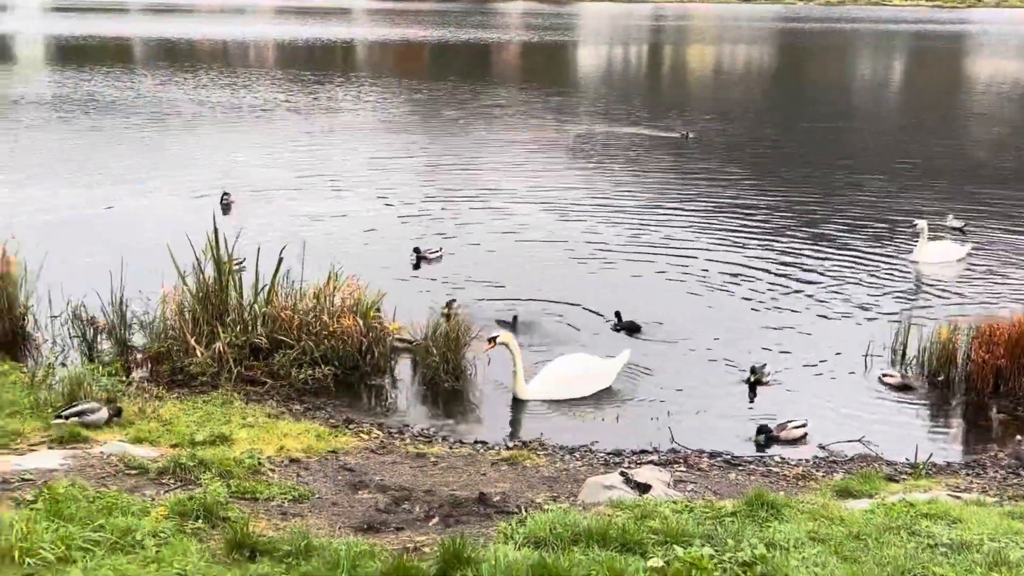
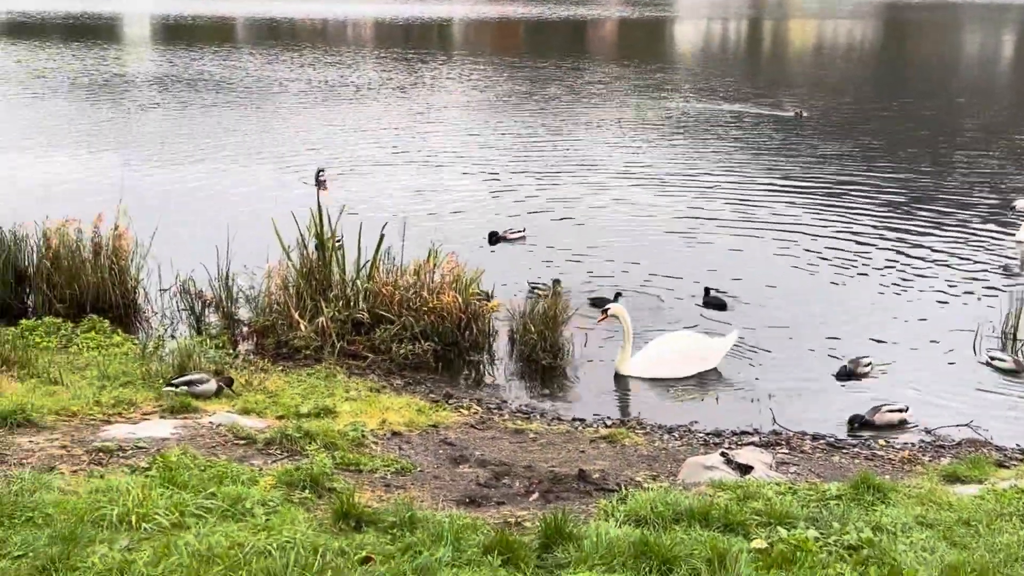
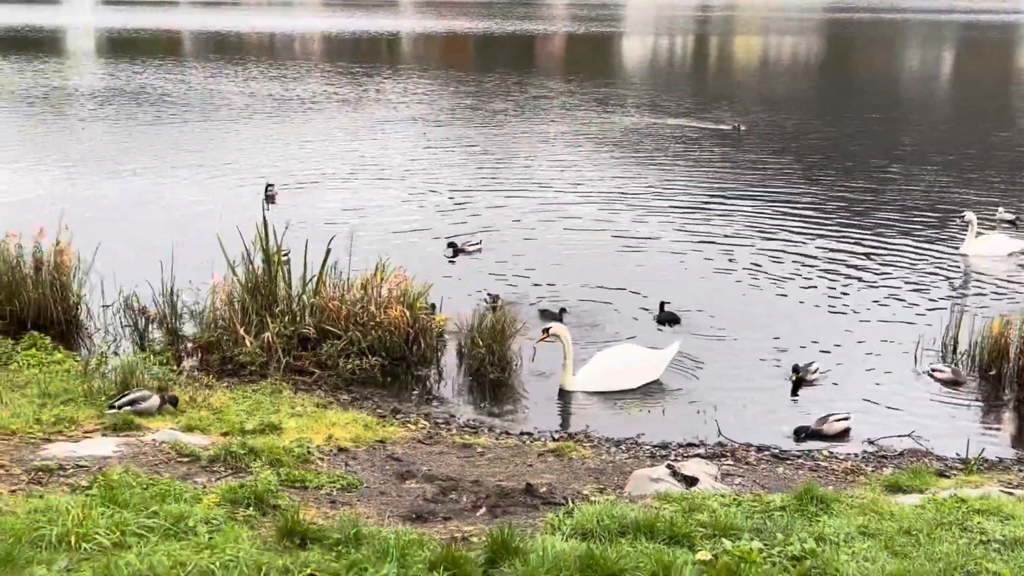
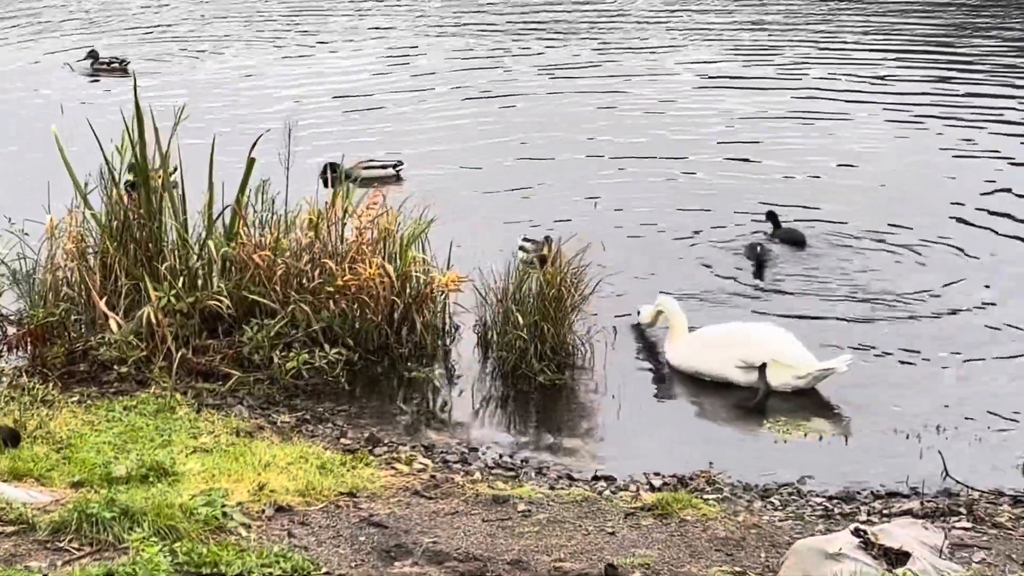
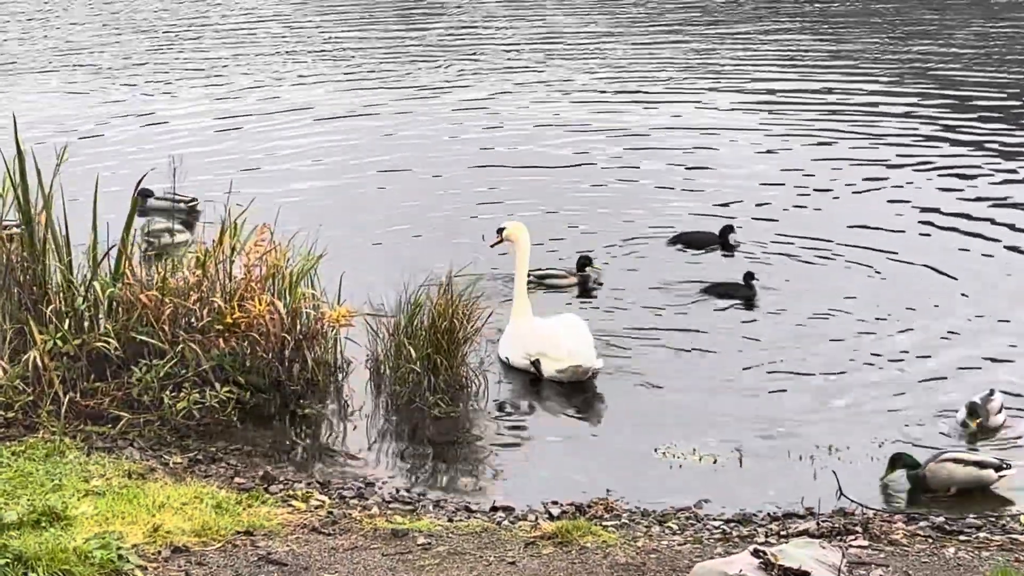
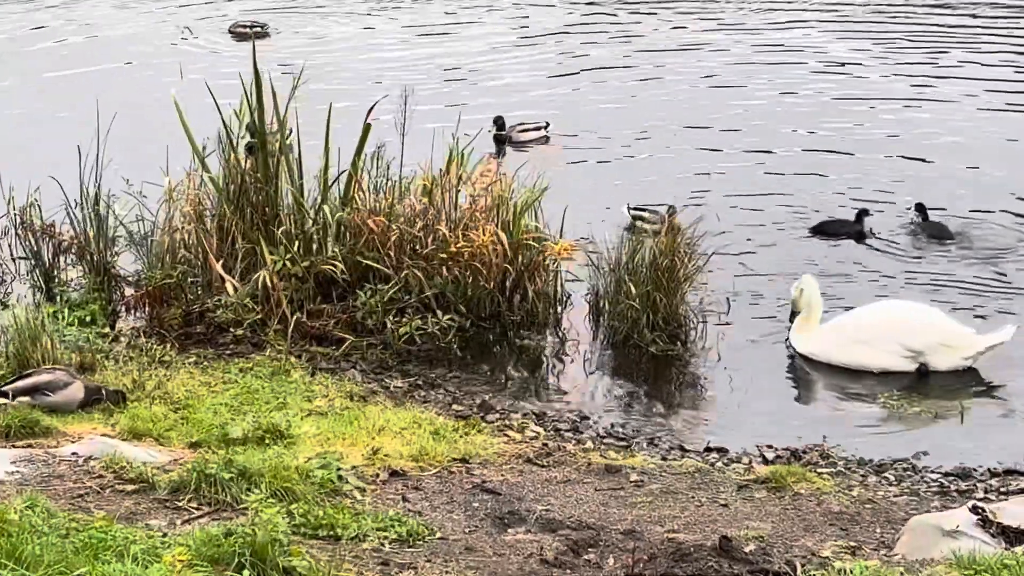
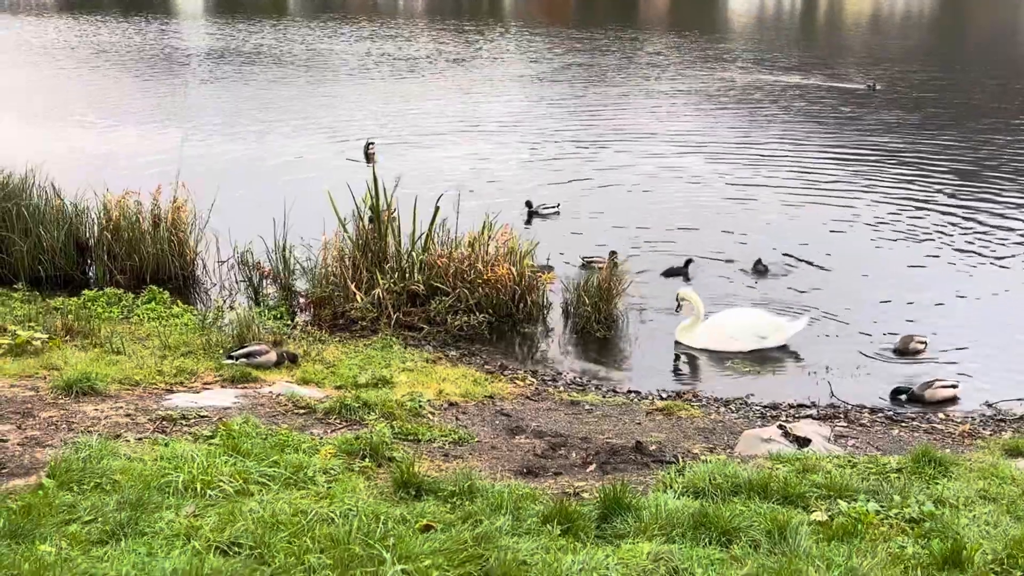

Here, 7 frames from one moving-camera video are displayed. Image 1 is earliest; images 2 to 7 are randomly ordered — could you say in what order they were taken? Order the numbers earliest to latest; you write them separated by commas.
3, 2, 7, 6, 4, 5
